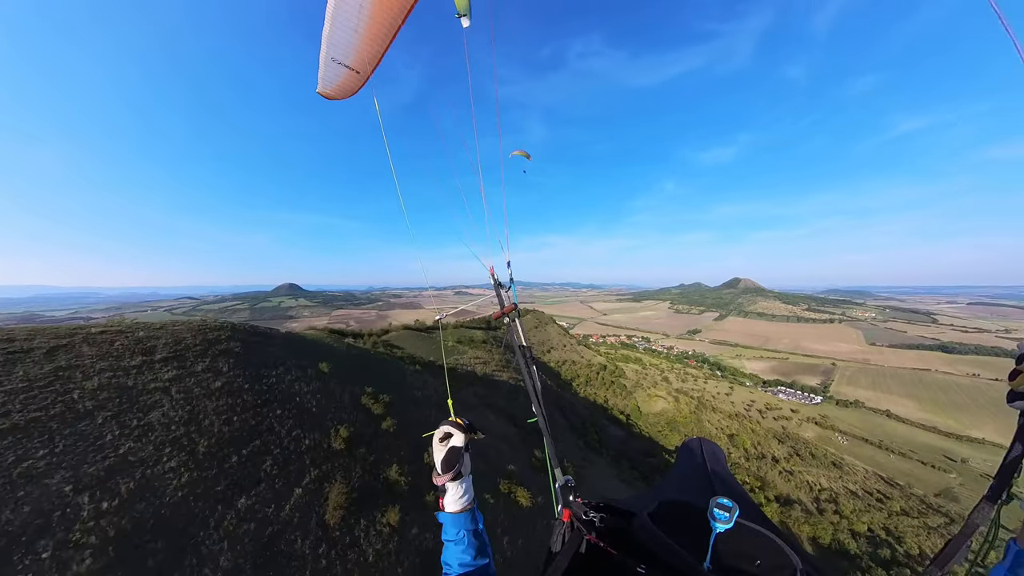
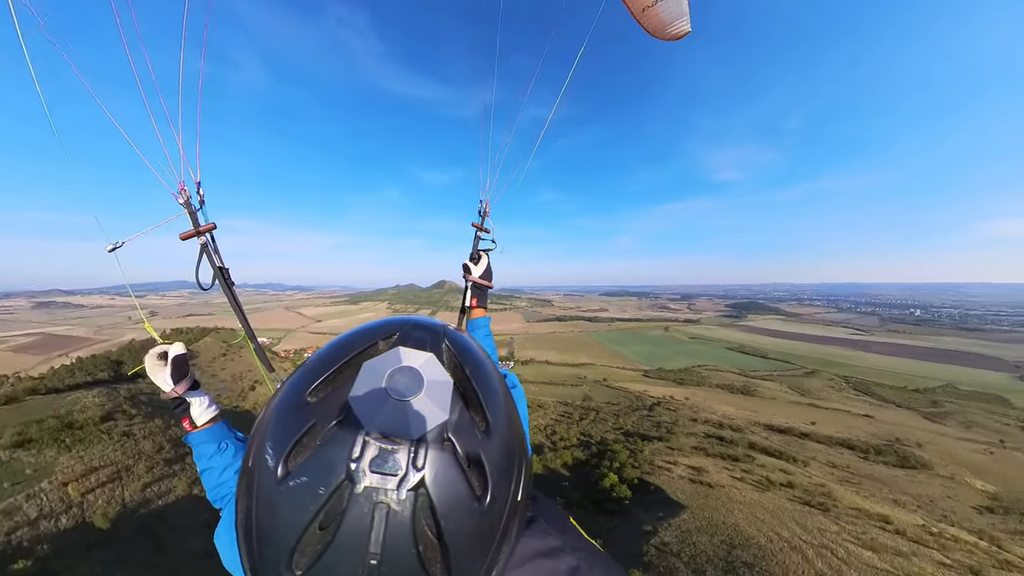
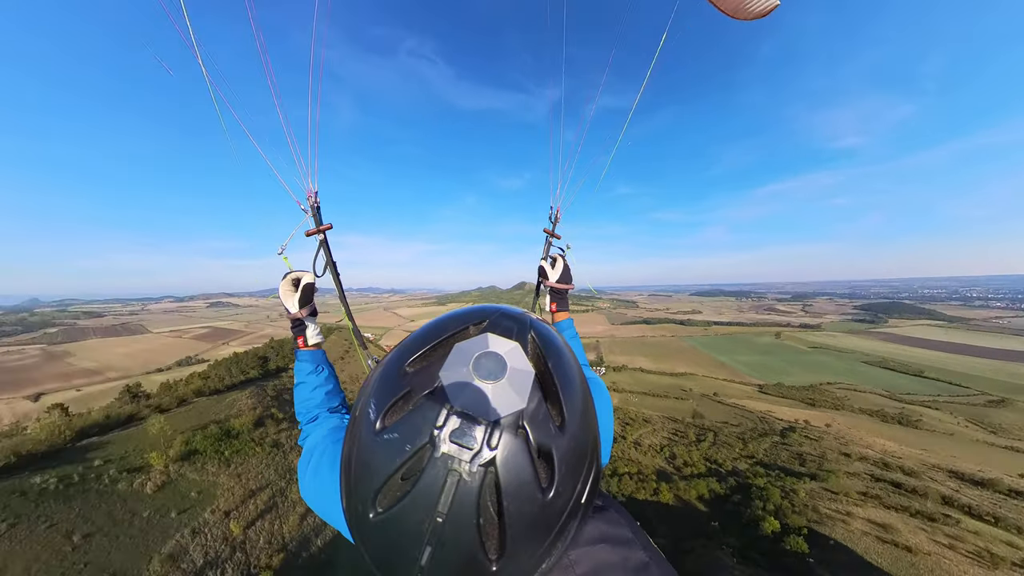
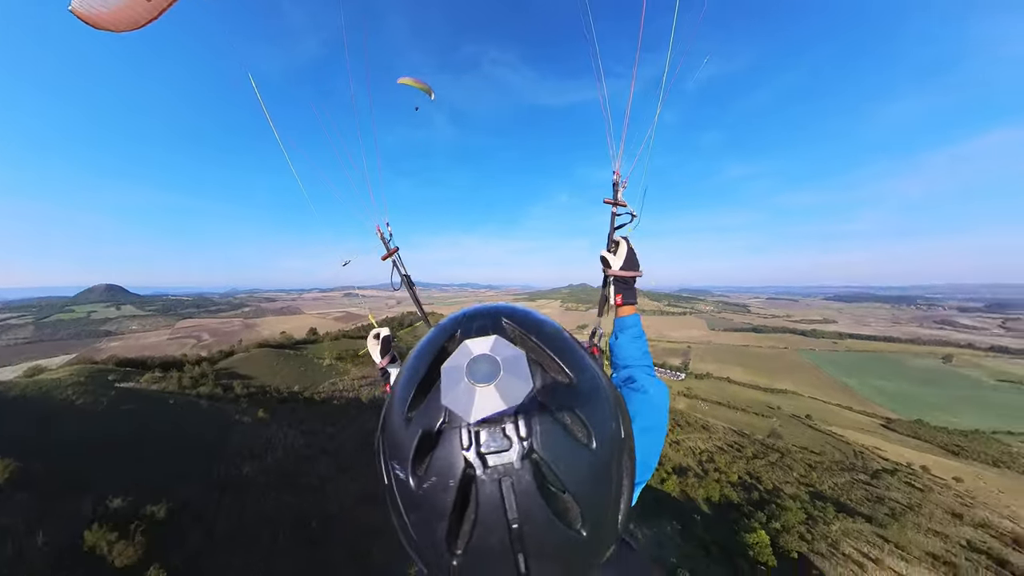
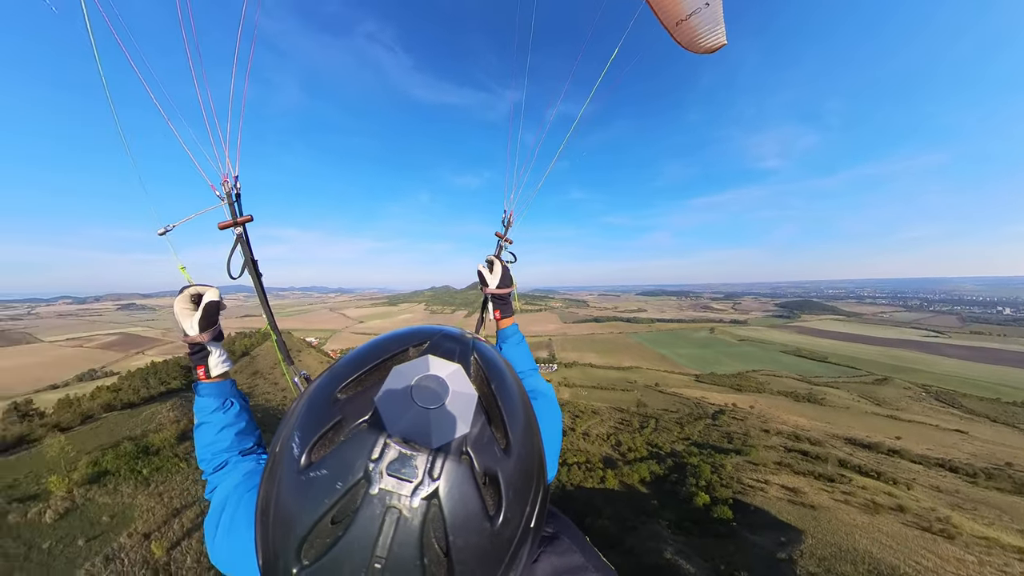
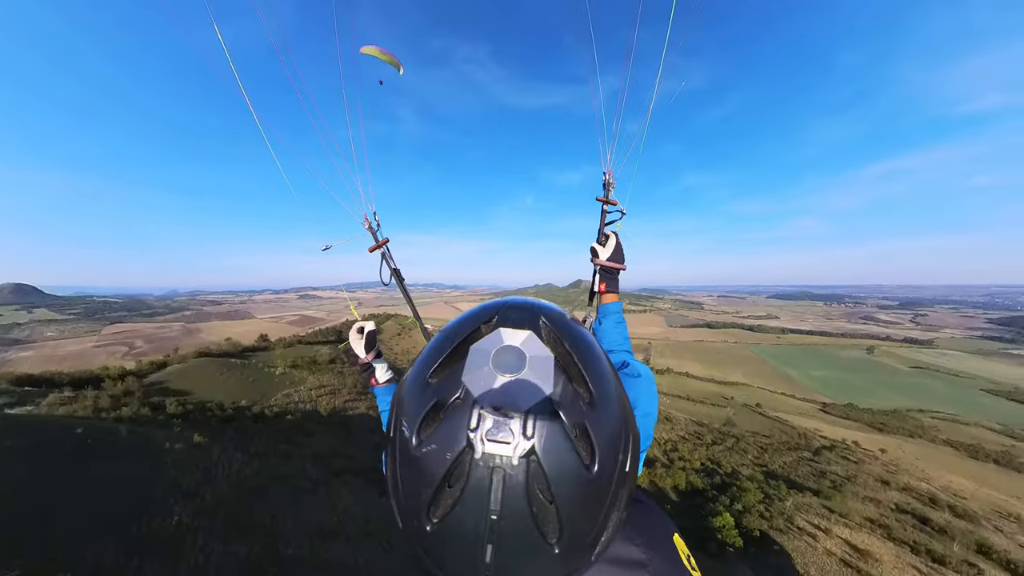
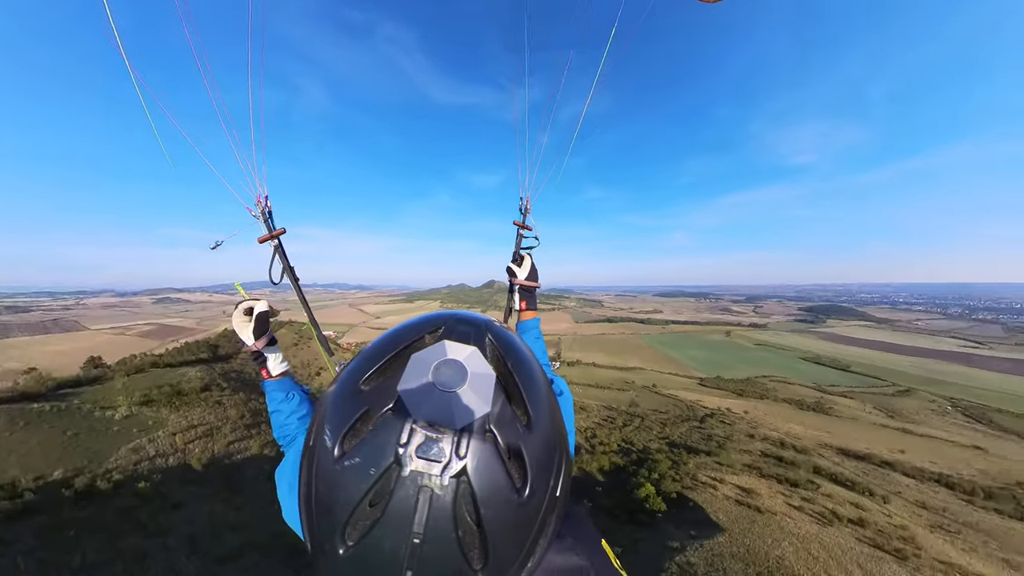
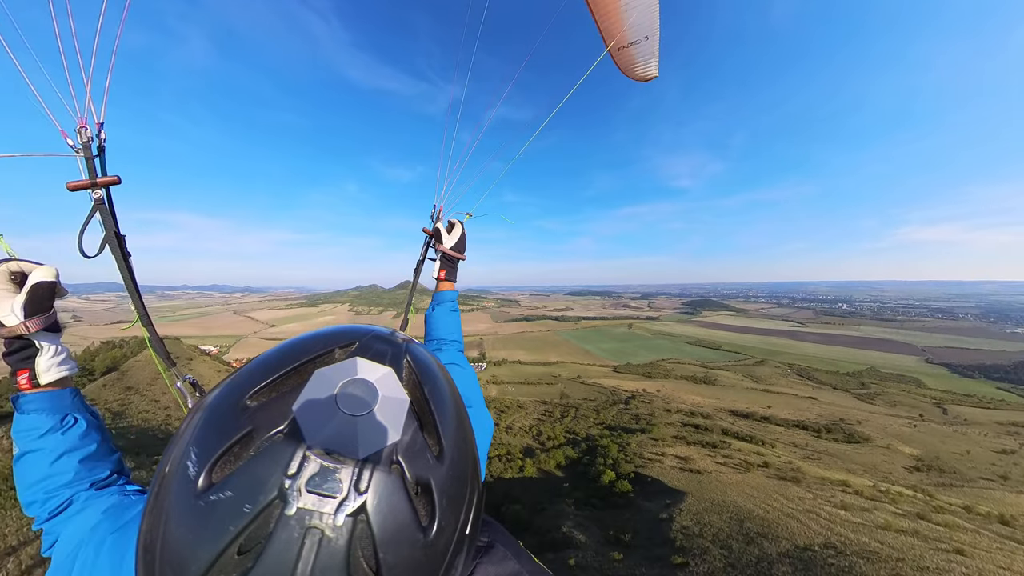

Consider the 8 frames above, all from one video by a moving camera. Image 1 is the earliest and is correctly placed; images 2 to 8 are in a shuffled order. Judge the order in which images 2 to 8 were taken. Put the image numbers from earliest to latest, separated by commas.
4, 6, 7, 2, 8, 5, 3
